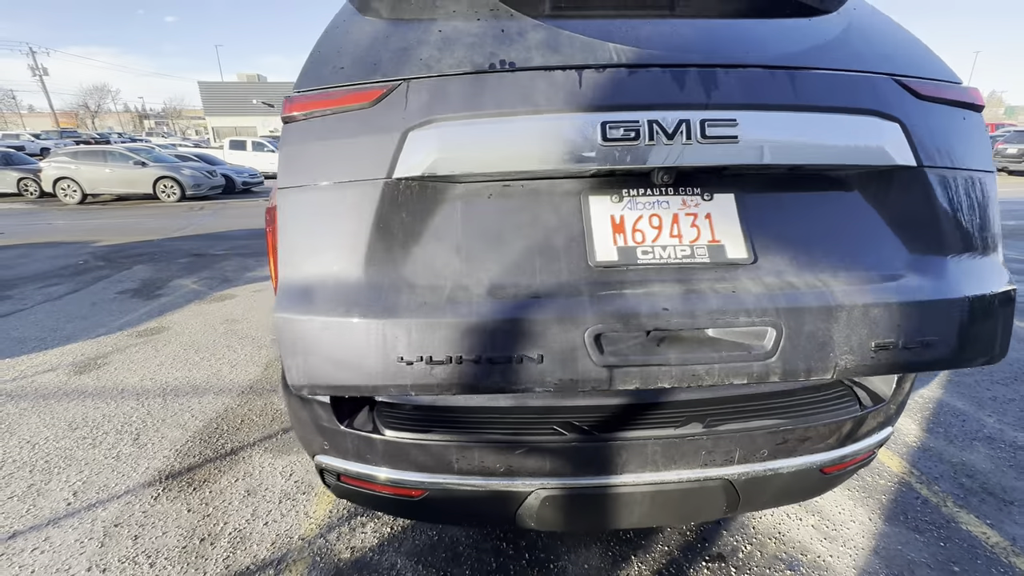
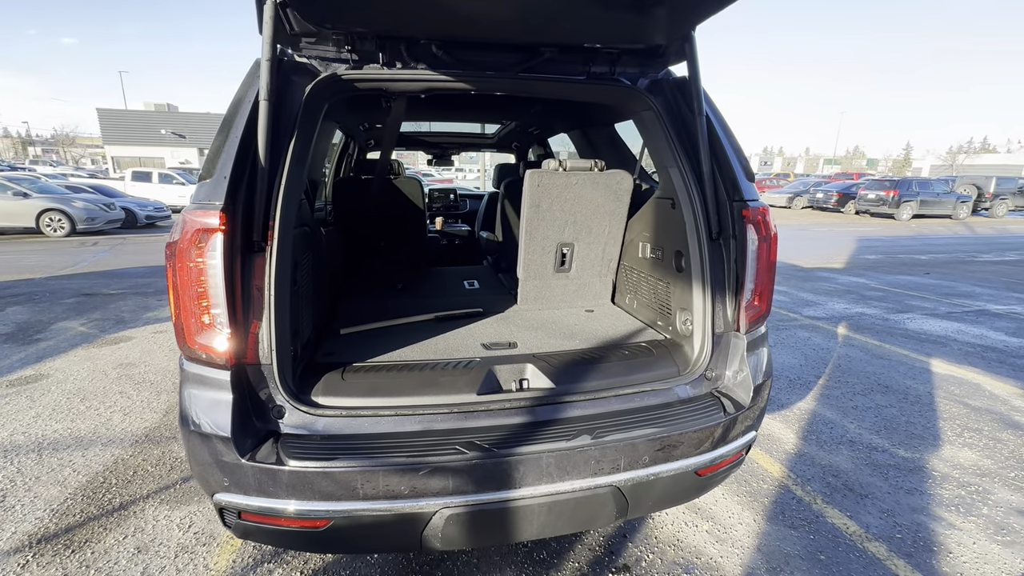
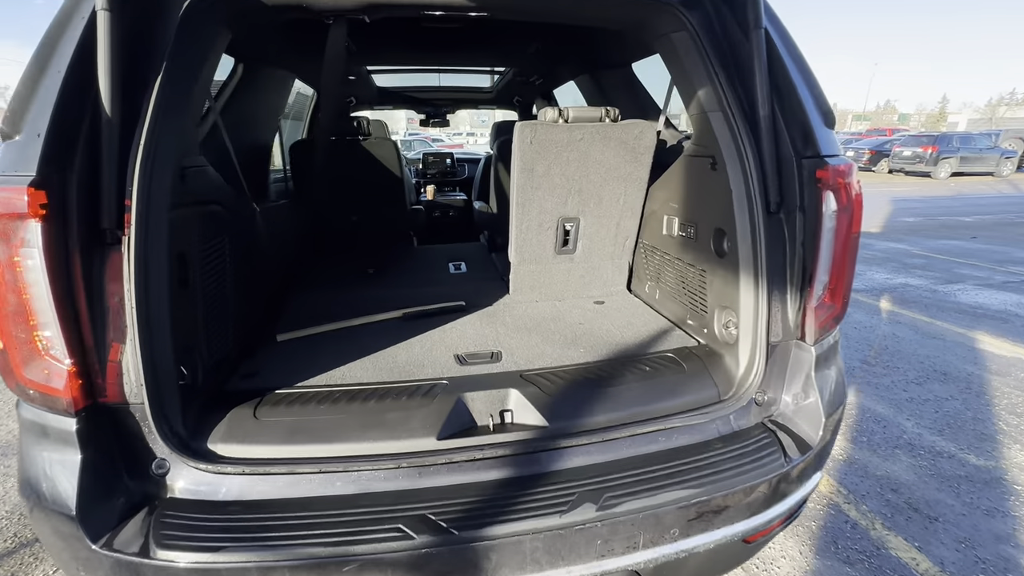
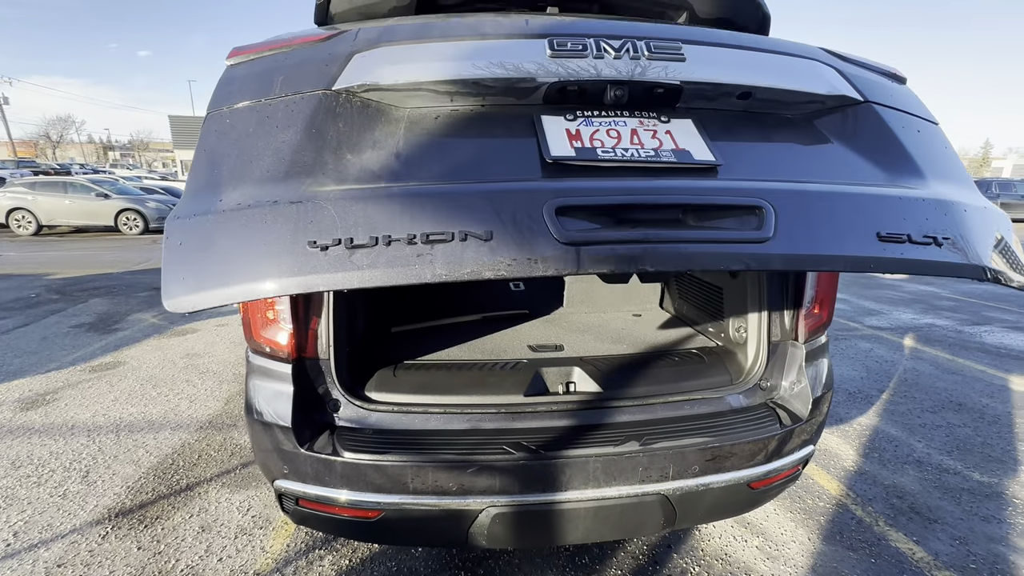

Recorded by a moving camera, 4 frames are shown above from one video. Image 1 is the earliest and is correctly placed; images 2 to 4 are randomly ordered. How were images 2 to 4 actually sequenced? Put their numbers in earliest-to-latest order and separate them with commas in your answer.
4, 2, 3
